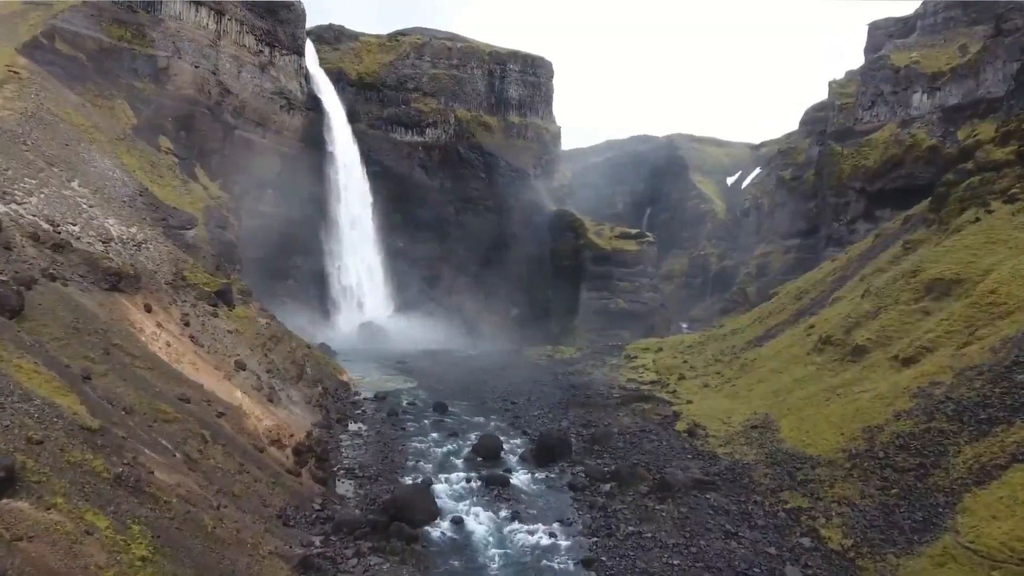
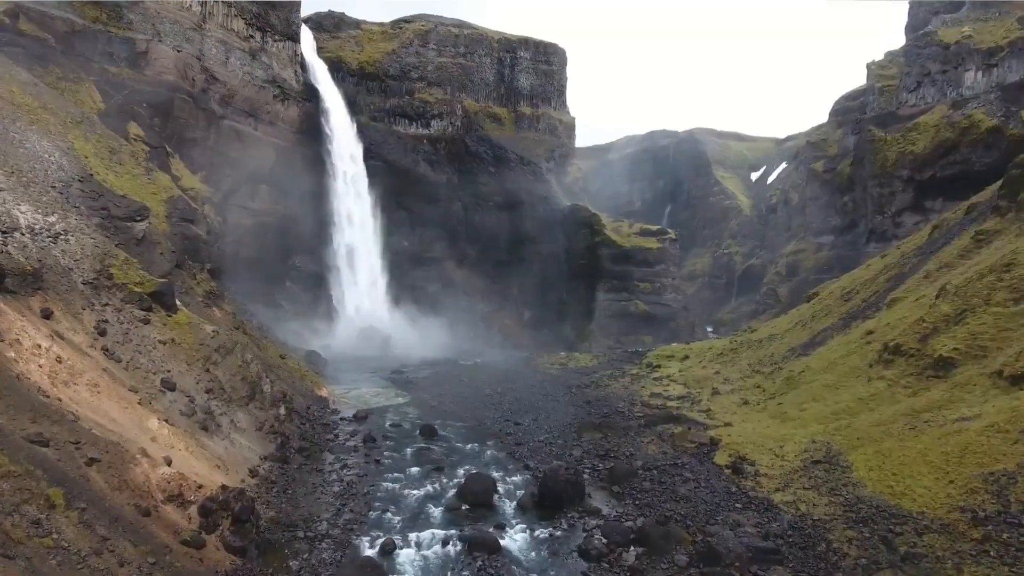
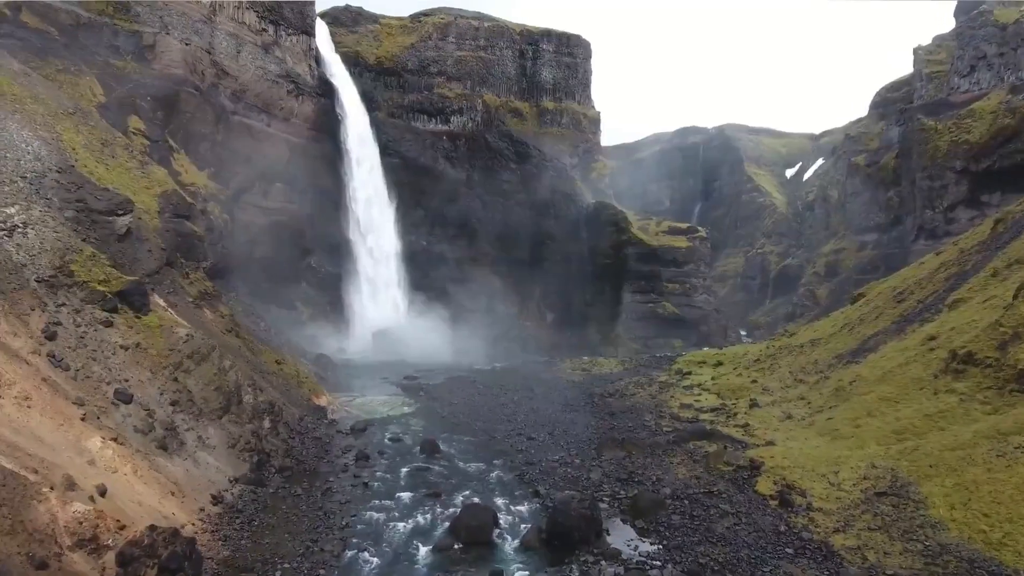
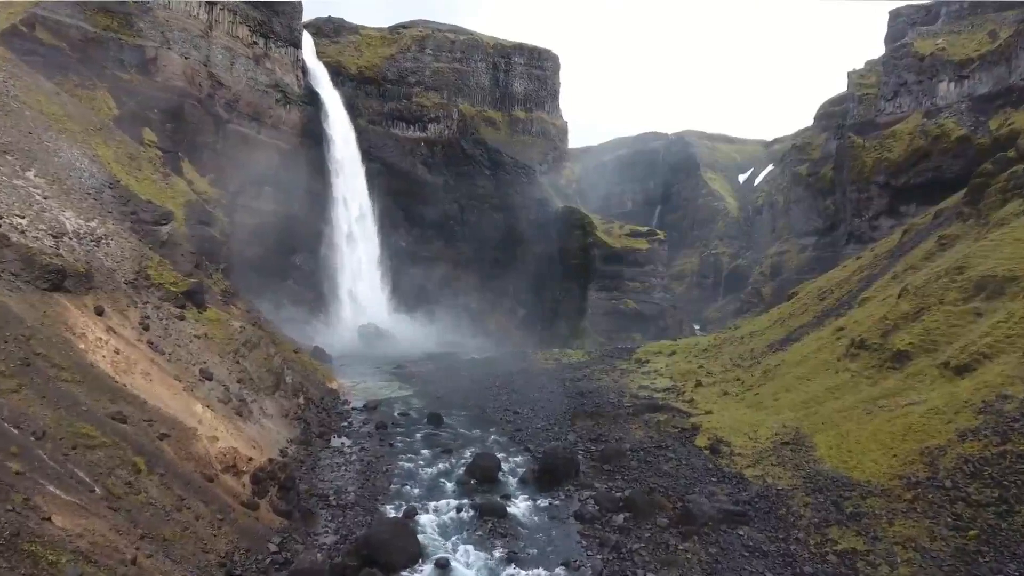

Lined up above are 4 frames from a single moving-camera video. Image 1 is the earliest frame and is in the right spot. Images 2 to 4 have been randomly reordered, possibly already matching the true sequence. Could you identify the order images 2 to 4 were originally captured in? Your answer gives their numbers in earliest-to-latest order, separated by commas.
4, 2, 3
